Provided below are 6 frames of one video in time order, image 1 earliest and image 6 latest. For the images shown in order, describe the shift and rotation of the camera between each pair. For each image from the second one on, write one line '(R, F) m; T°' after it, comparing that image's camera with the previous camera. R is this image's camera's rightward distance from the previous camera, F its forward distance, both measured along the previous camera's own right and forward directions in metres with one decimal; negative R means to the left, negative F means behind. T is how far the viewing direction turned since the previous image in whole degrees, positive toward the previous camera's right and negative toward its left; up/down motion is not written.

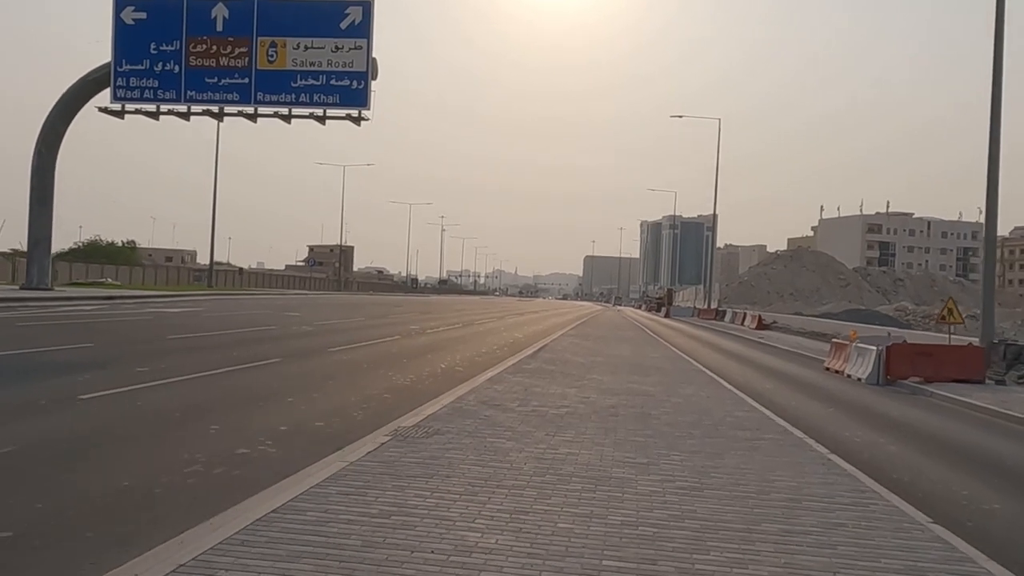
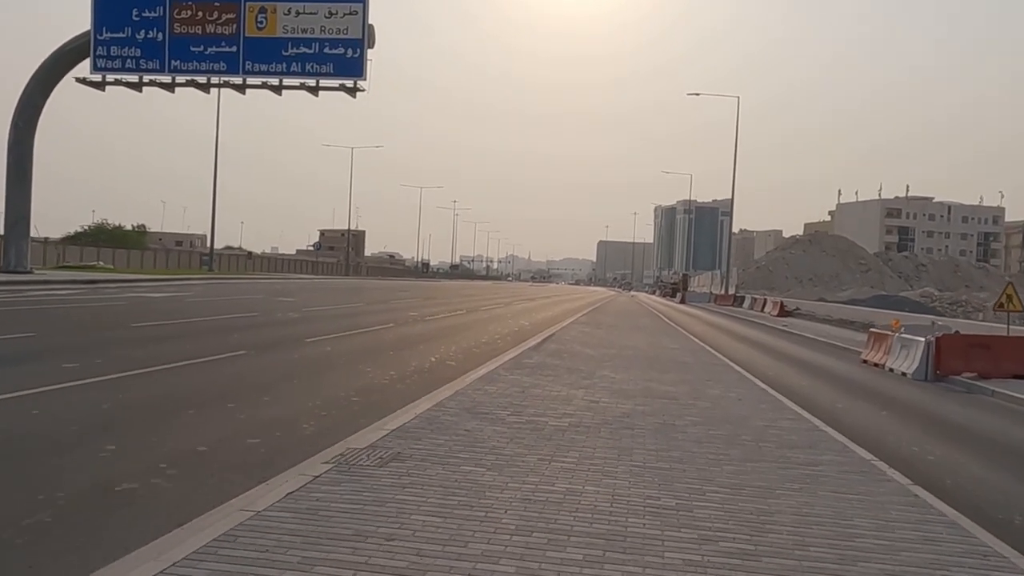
(+0.2, +2.6) m; -1°
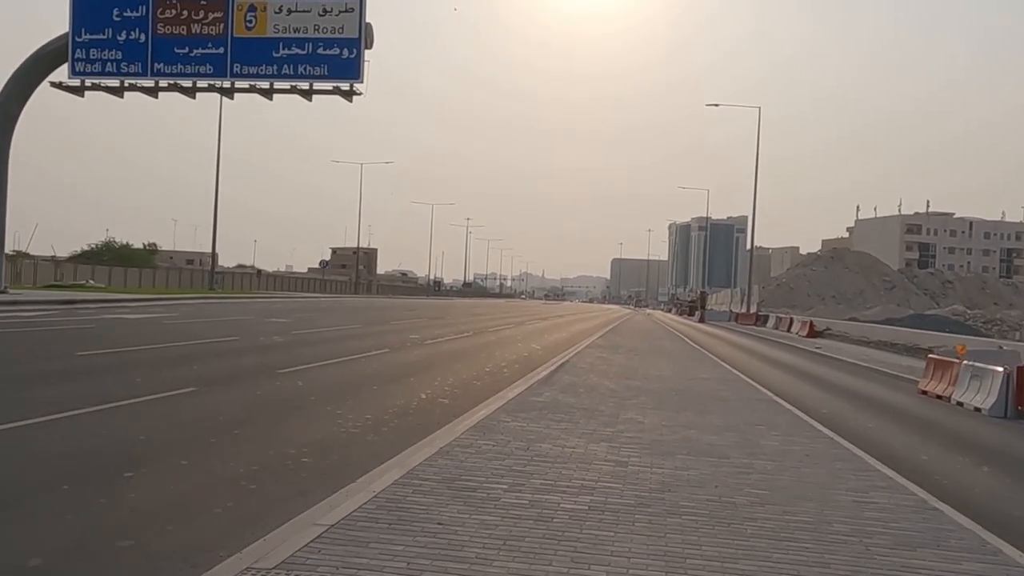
(+0.1, +3.0) m; -1°
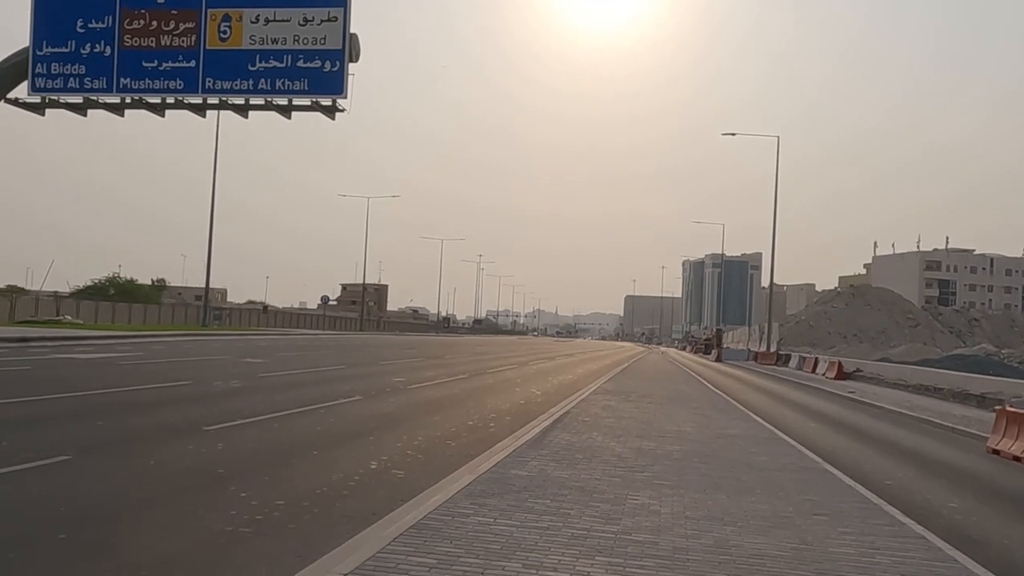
(+0.4, +3.4) m; -1°
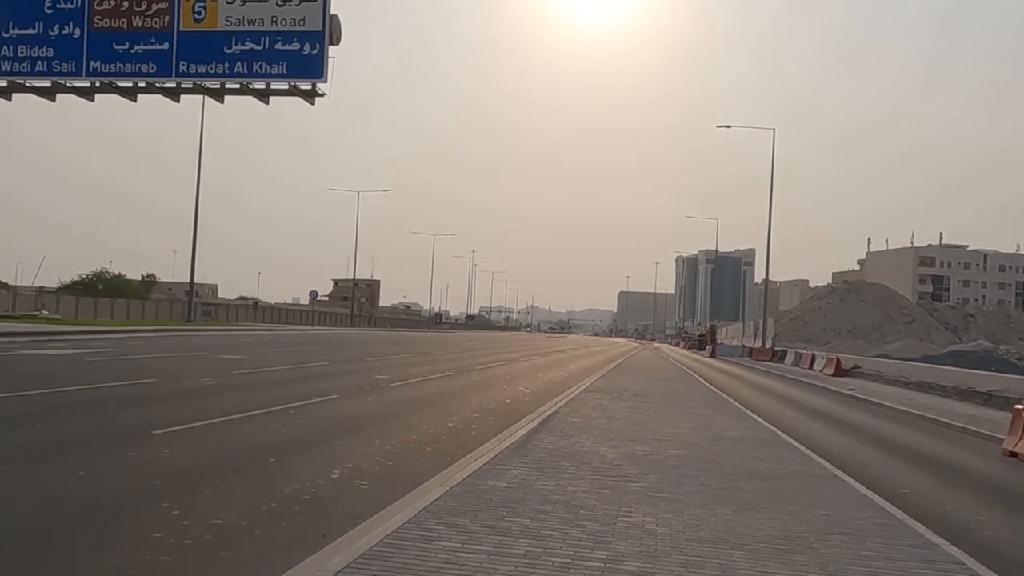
(+0.2, +1.3) m; 0°
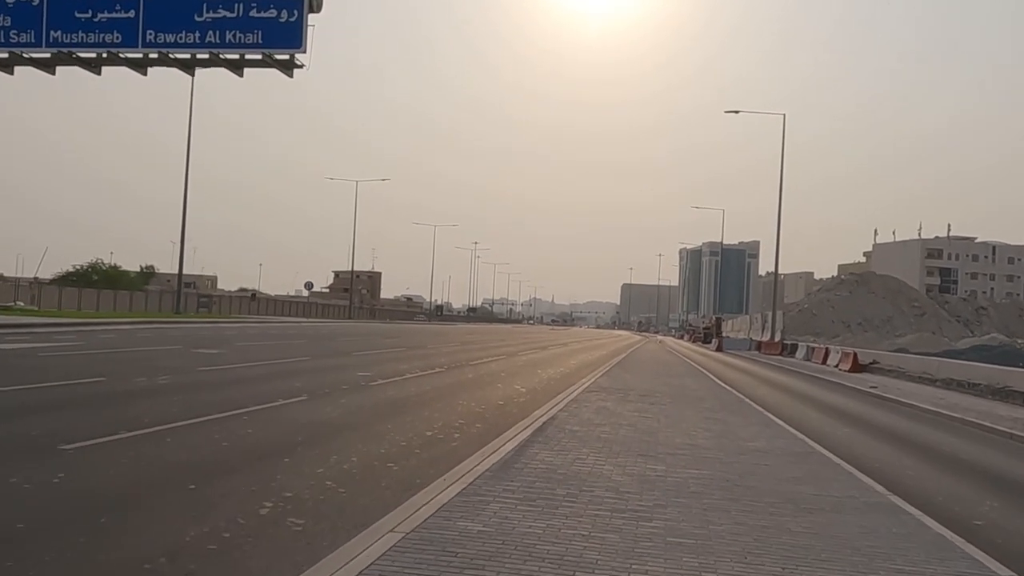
(+0.2, +2.4) m; 0°
